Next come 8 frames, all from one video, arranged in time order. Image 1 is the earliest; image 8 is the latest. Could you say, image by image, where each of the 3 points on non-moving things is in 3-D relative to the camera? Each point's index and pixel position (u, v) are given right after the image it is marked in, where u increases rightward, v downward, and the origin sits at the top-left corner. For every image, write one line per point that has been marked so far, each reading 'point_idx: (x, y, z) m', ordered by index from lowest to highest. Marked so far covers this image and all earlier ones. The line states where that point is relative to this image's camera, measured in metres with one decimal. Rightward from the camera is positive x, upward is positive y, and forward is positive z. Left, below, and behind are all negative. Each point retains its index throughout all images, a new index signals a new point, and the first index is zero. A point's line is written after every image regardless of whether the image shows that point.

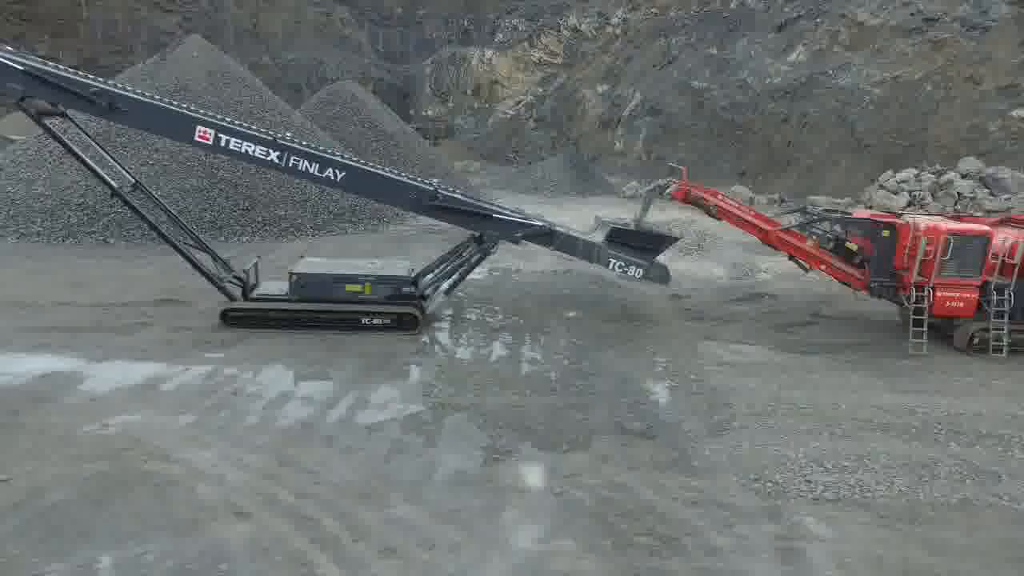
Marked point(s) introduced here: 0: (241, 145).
0: (-2.8, +1.5, +6.1) m
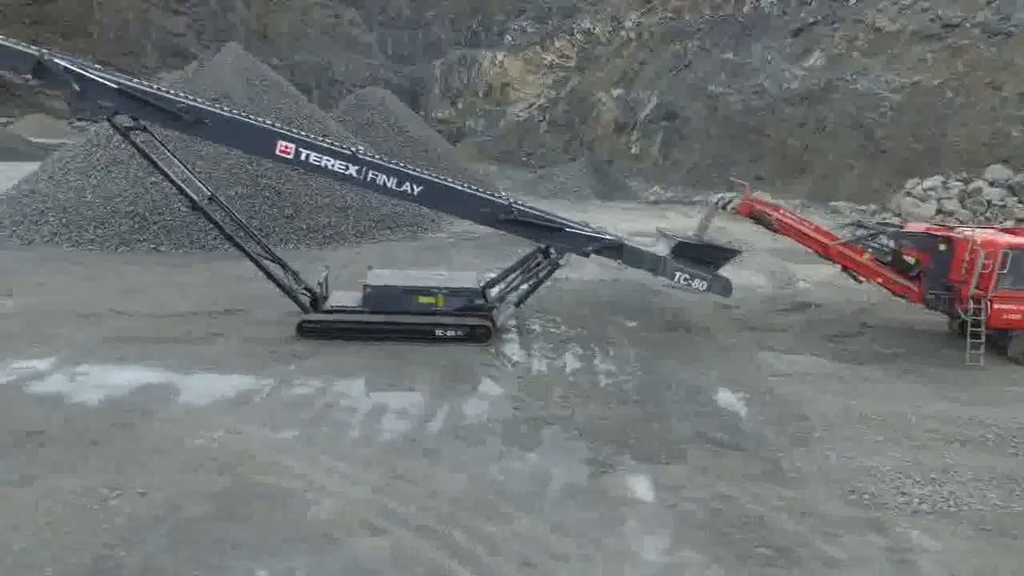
0: (-2.0, +1.4, +6.2) m
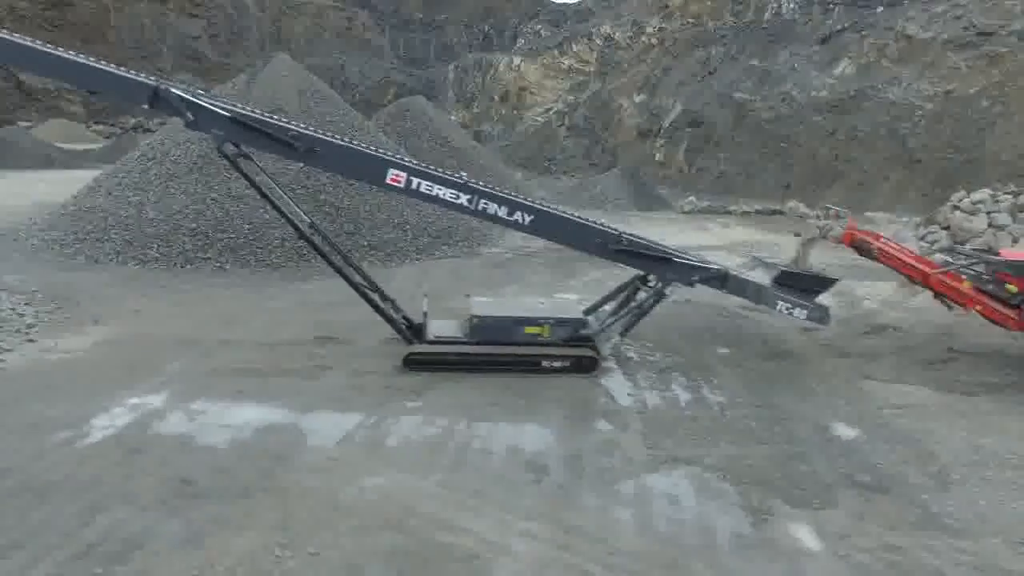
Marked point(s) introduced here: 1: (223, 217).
0: (-0.8, +1.0, +6.1) m
1: (-5.1, +1.3, +10.1) m
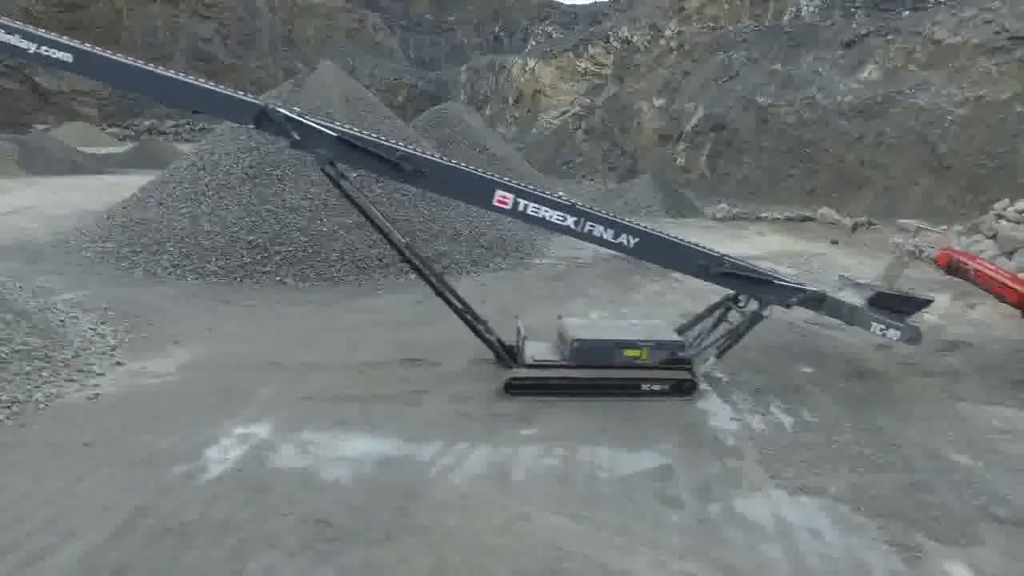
0: (+0.3, +0.8, +5.9) m
1: (-4.1, +1.0, +9.9) m
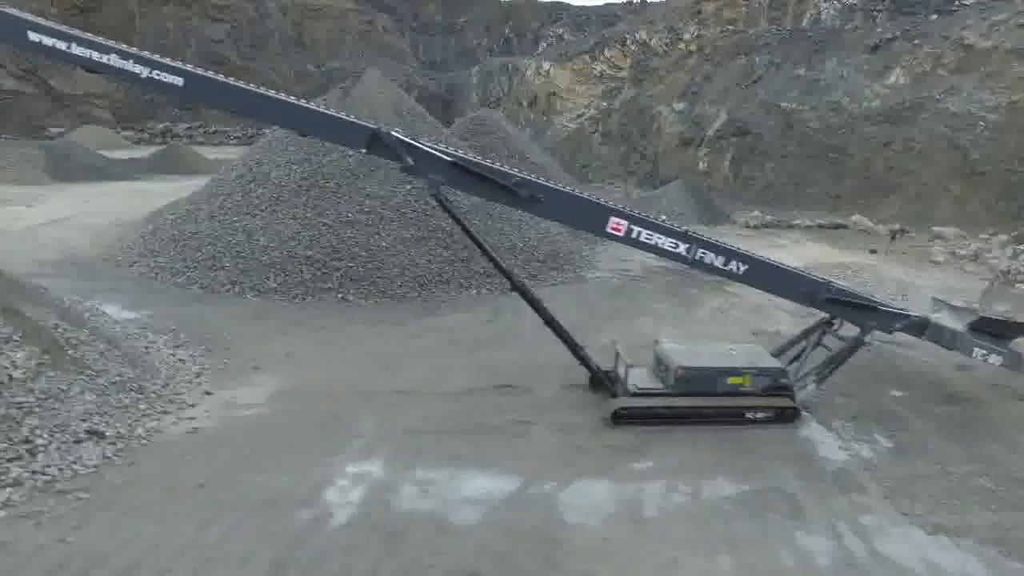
0: (+1.4, +0.5, +5.7) m
1: (-3.0, +0.7, +9.7) m
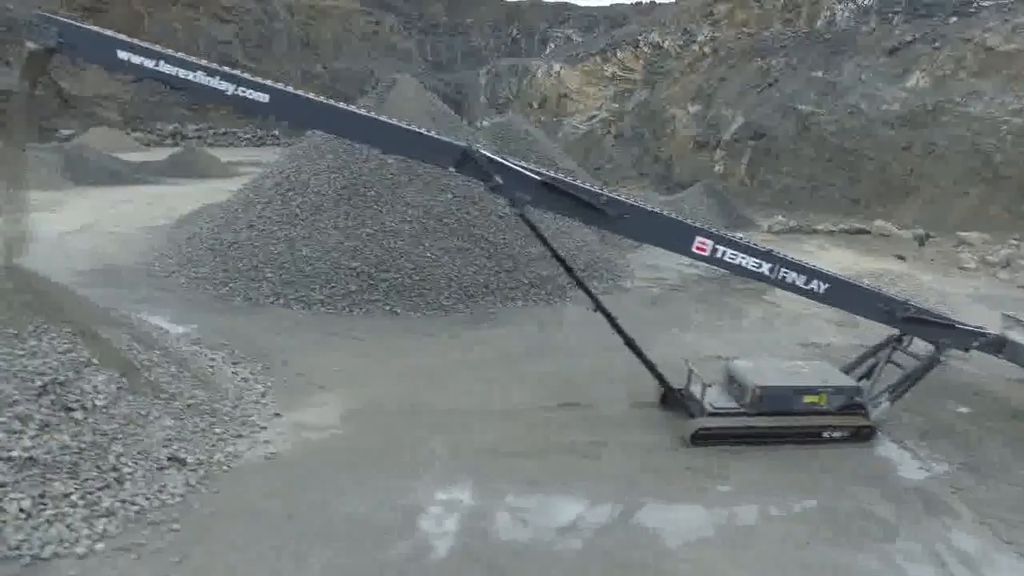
0: (+2.2, +0.3, +5.6) m
1: (-2.2, +0.6, +9.6) m
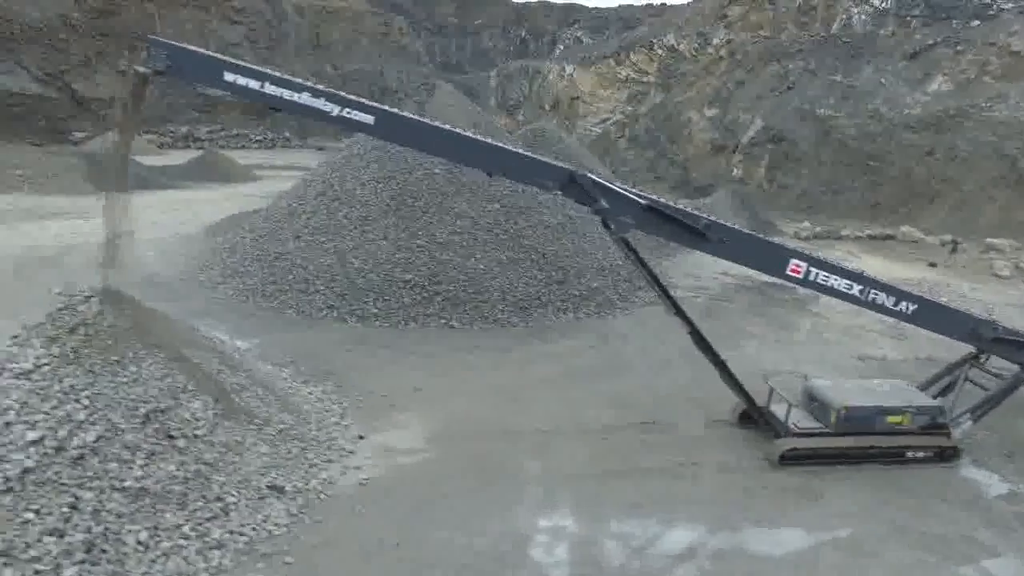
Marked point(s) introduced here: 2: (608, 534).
0: (+3.1, +0.1, +5.5) m
1: (-1.3, +0.4, +9.5) m
2: (+0.8, -2.1, +4.8) m
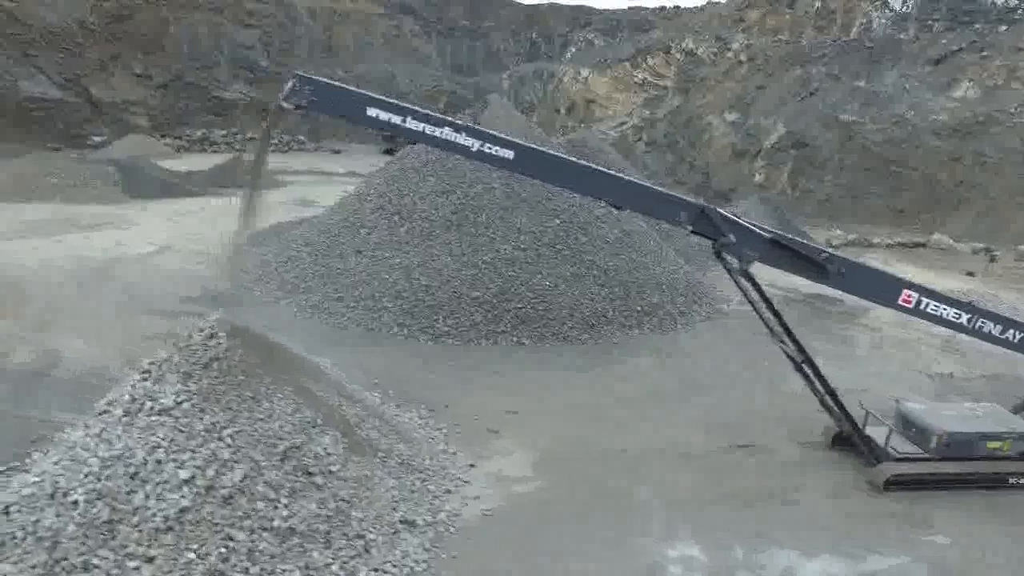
0: (+4.2, -0.2, +5.5) m
1: (-0.2, +0.1, +9.6) m
2: (+1.9, -2.4, +4.8) m
